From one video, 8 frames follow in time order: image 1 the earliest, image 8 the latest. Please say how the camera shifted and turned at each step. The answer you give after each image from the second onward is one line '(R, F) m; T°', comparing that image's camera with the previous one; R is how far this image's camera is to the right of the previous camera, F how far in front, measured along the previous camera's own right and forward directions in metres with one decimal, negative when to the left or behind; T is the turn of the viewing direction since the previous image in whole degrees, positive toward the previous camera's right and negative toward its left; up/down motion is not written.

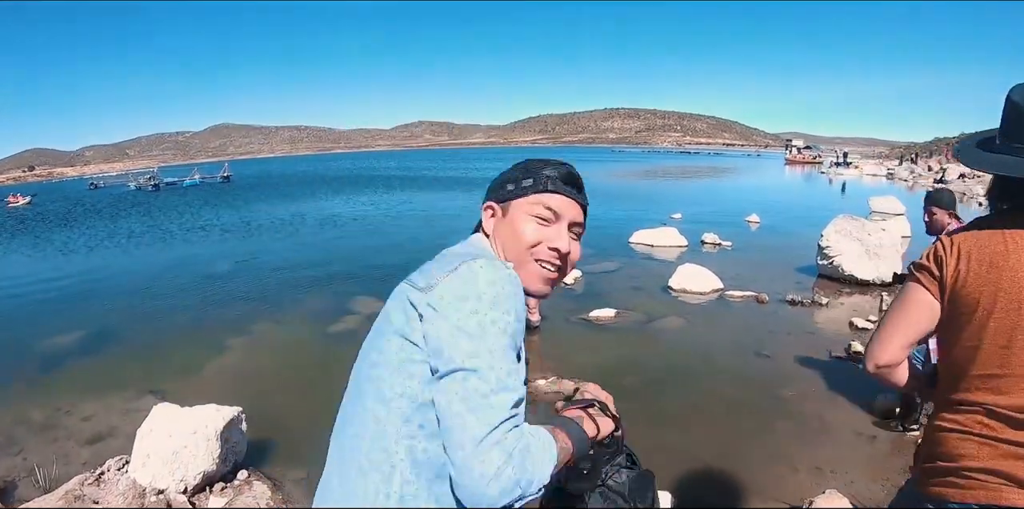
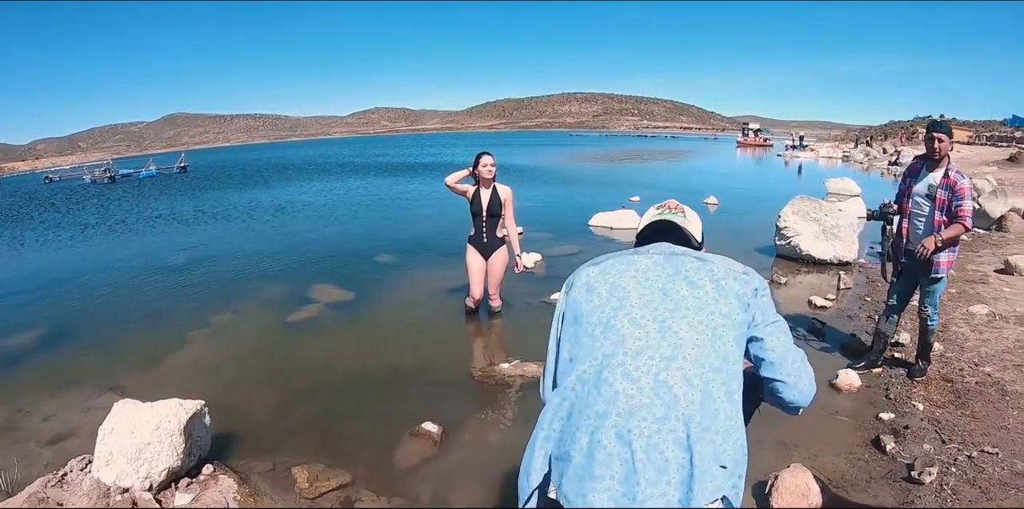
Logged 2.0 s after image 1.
(0.0, -0.1) m; +3°
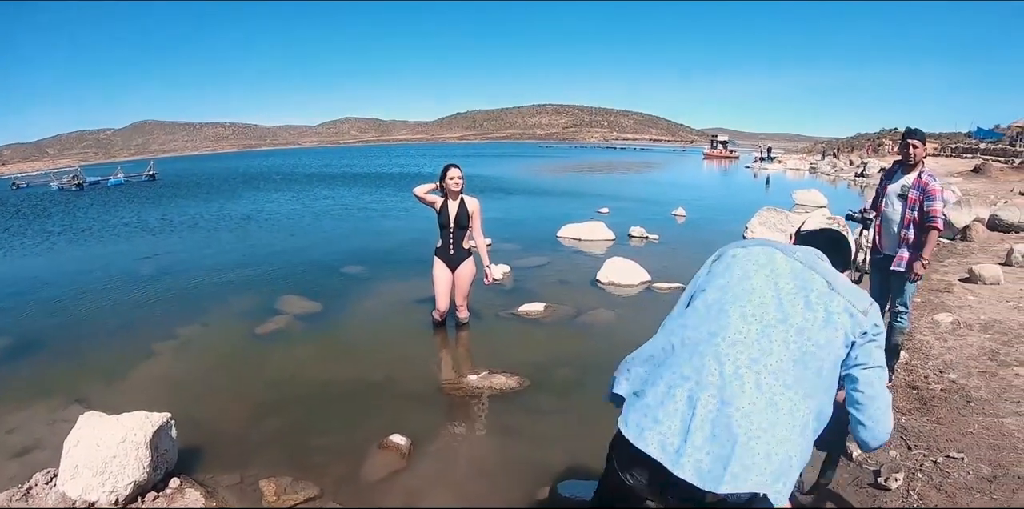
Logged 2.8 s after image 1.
(+0.1, -0.2) m; +3°
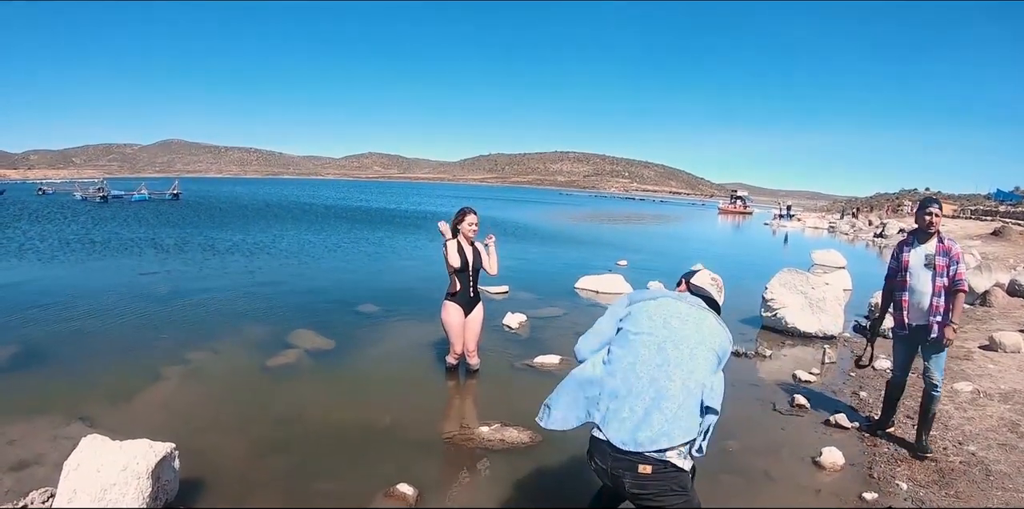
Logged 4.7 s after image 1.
(-0.1, 0.0) m; -2°
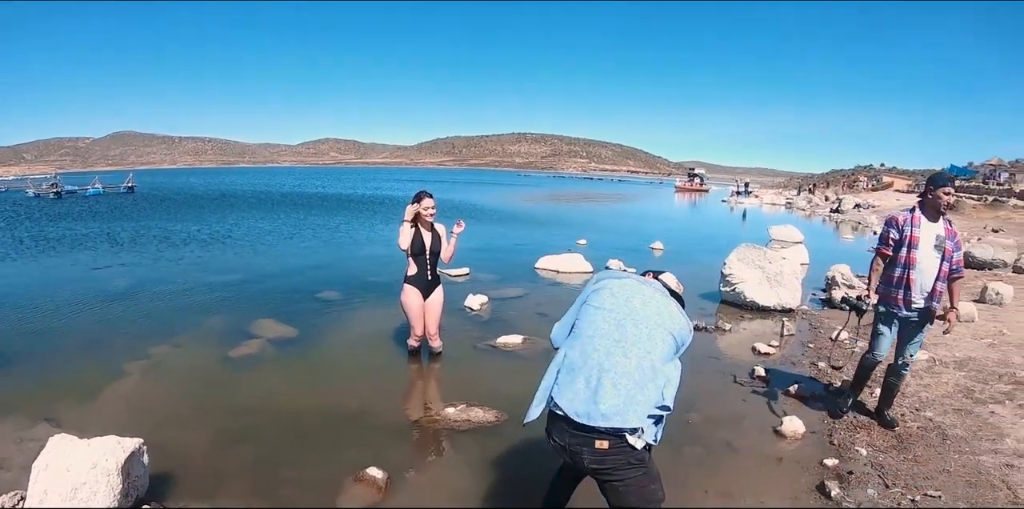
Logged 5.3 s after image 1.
(0.0, -0.2) m; +3°
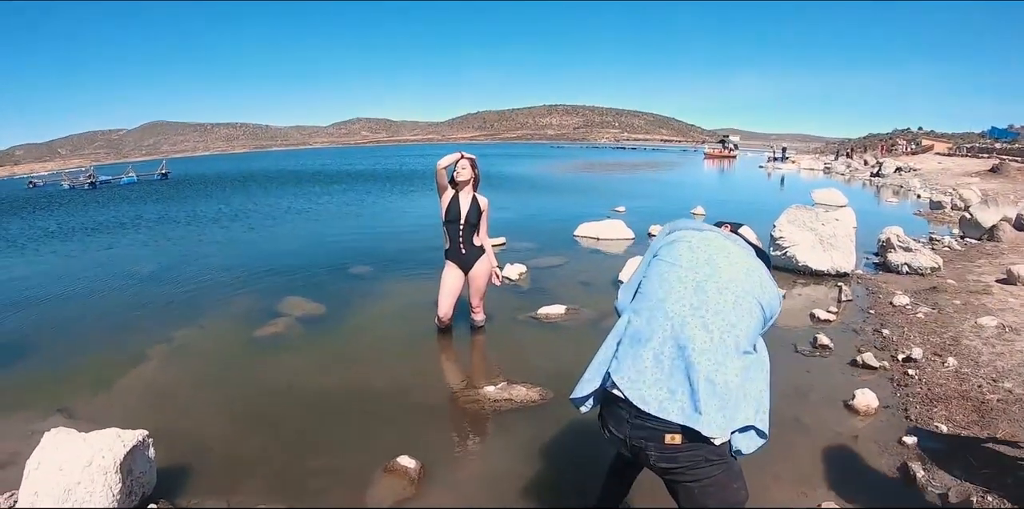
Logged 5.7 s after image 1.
(-0.1, +0.7) m; -3°
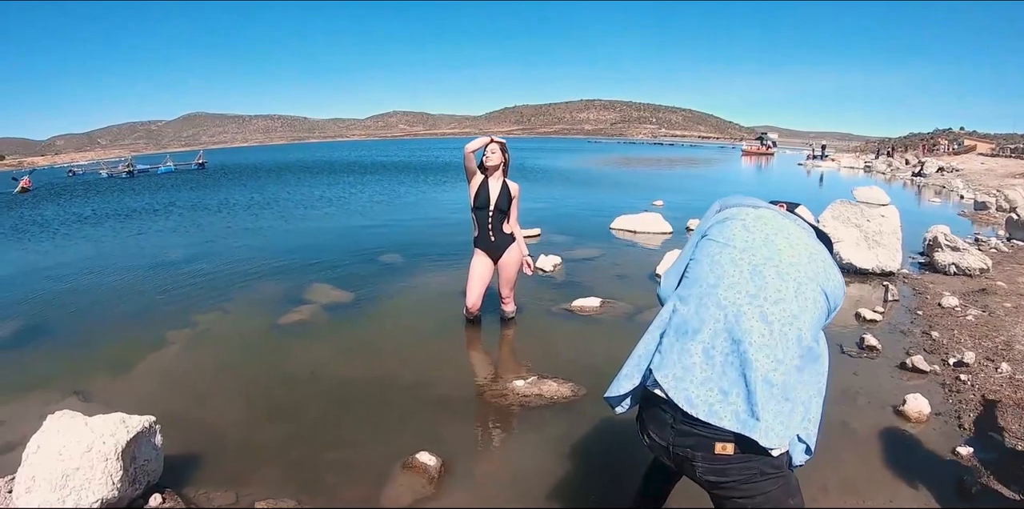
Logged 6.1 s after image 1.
(0.0, +0.3) m; -3°
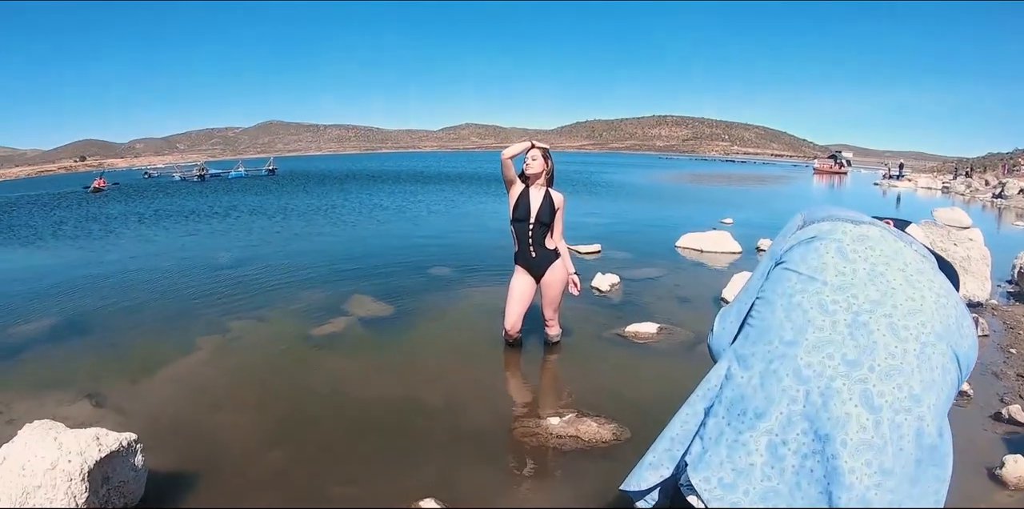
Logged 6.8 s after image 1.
(+0.2, +0.6) m; -7°
